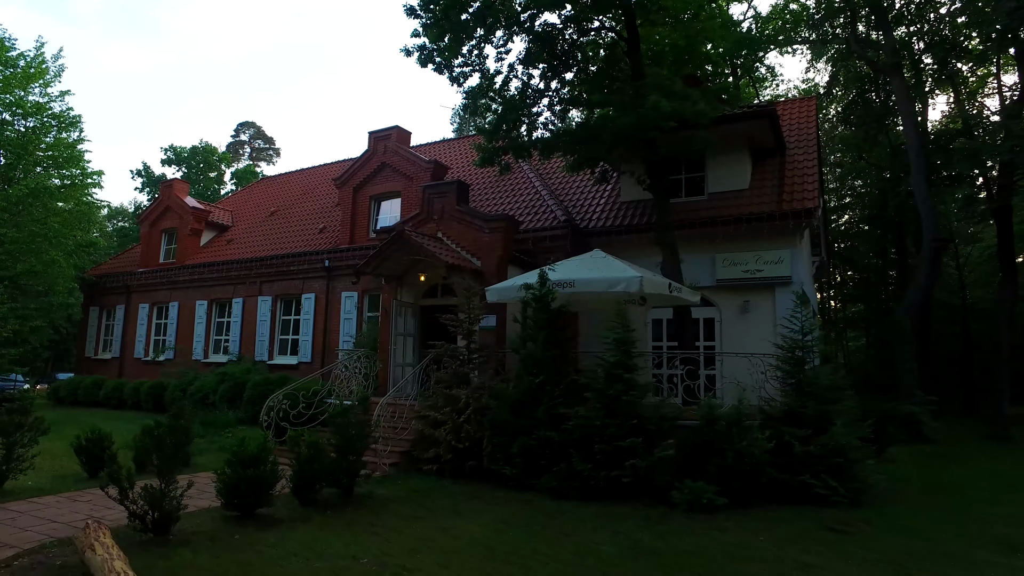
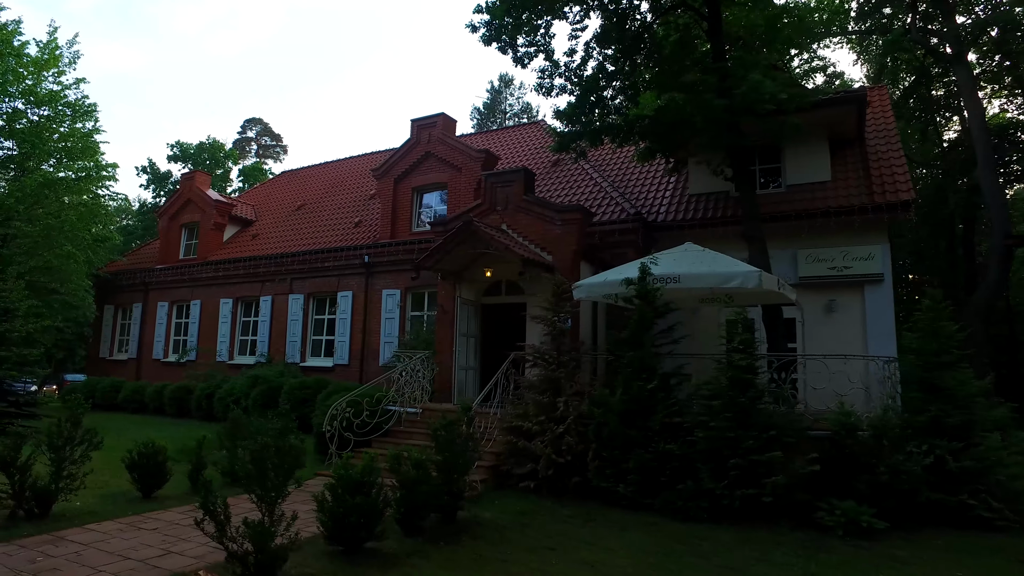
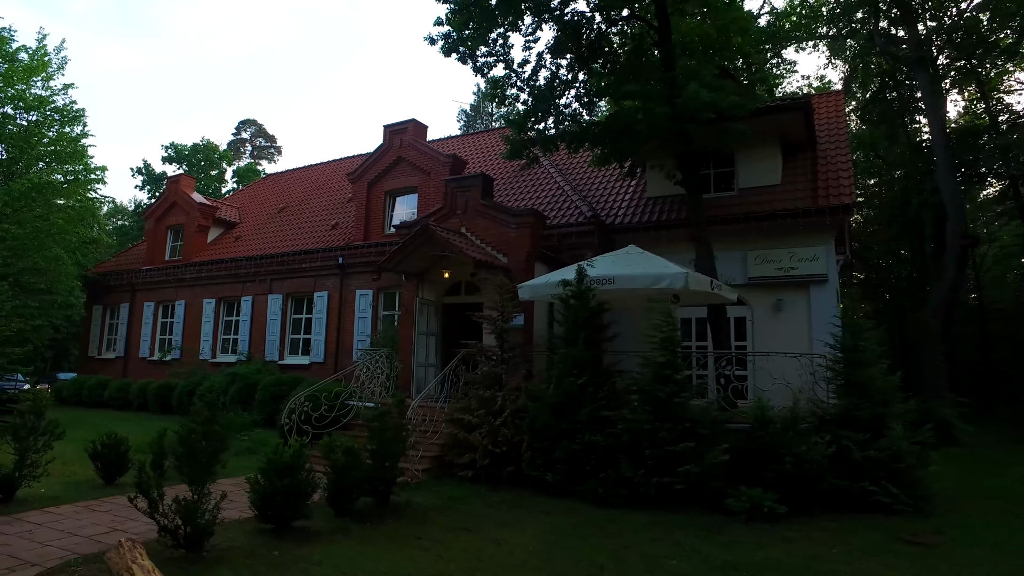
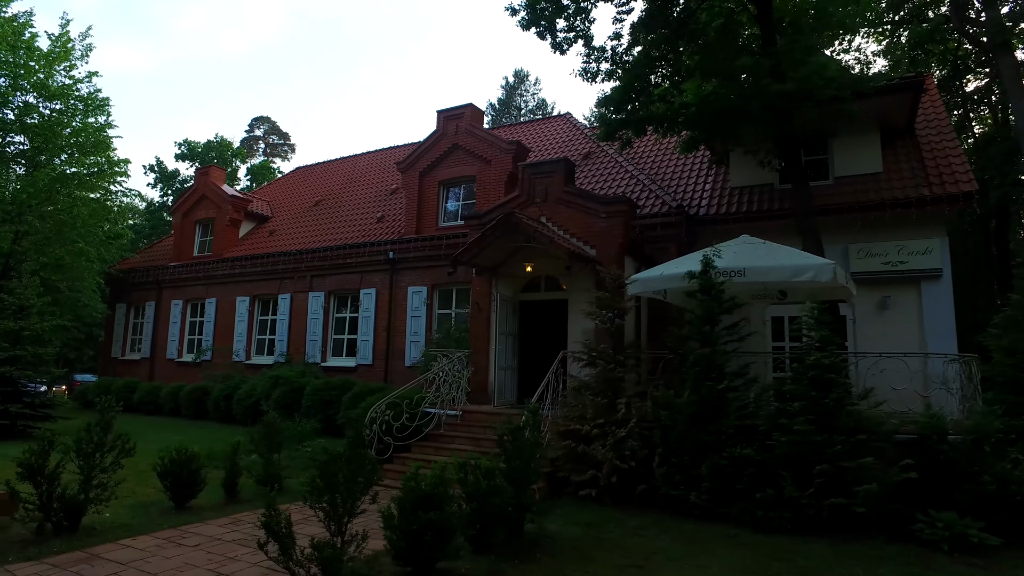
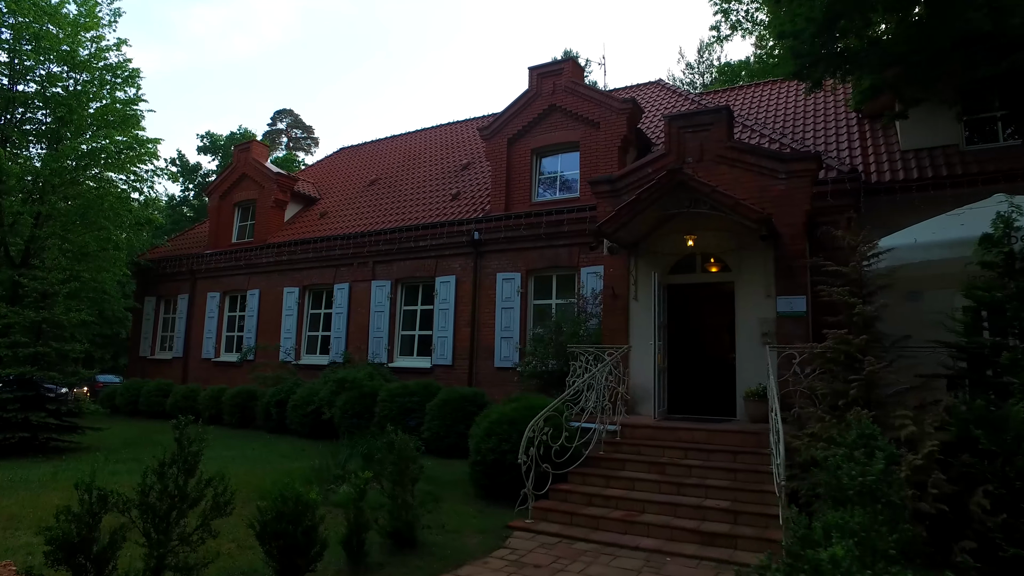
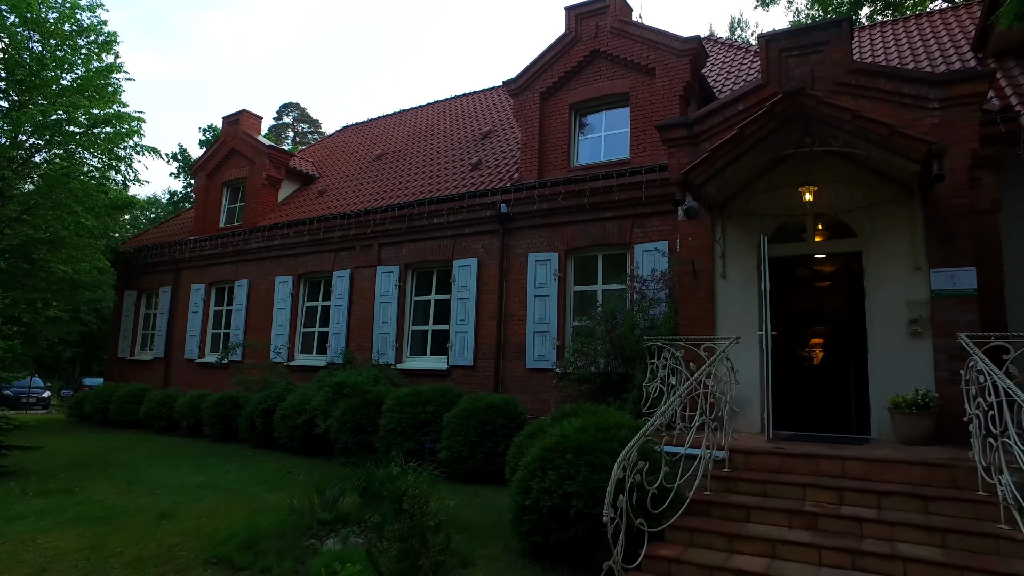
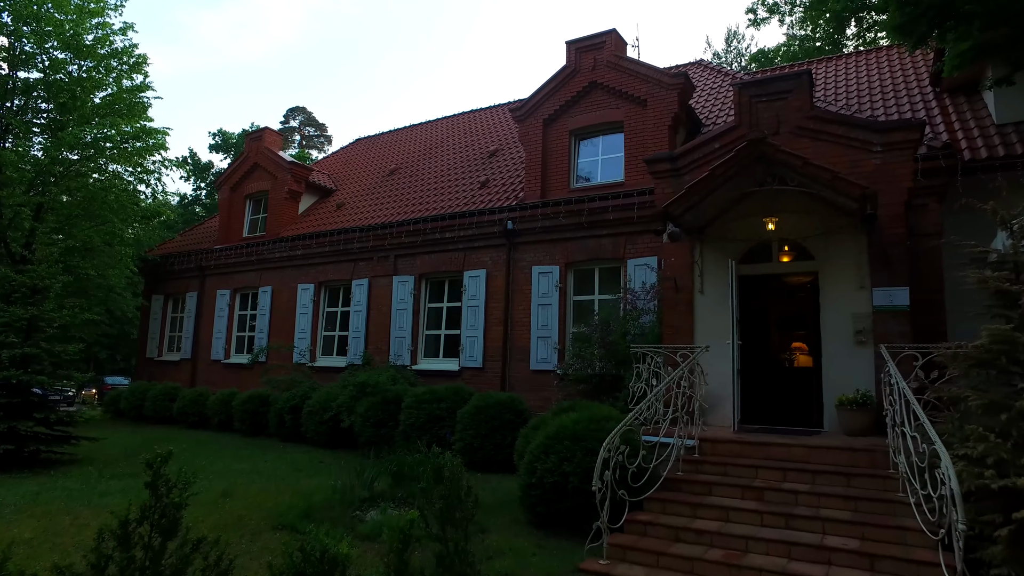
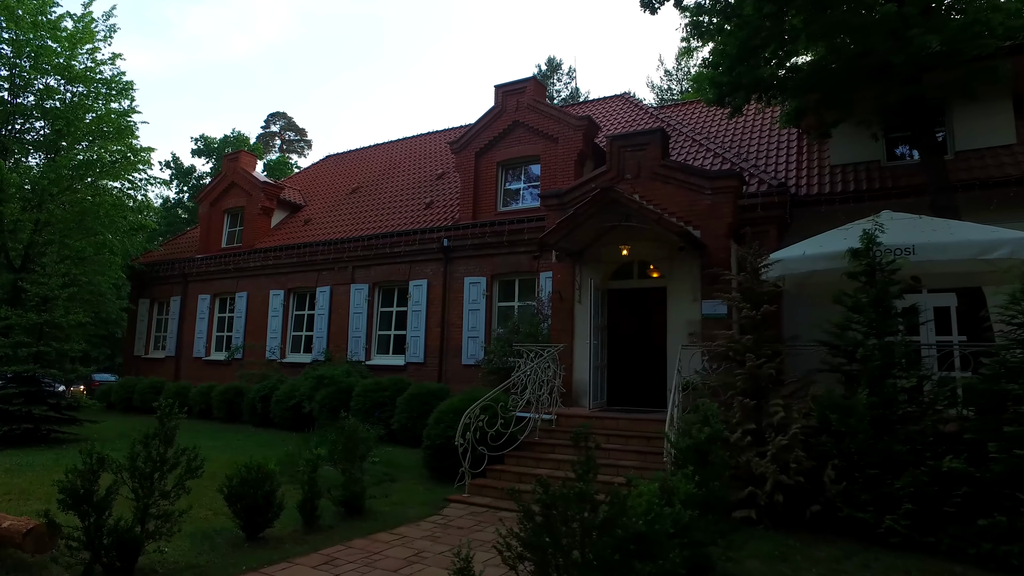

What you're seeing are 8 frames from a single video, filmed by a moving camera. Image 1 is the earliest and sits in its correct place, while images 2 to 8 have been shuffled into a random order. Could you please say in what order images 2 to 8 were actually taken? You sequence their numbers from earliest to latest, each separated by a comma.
3, 2, 4, 8, 5, 7, 6
